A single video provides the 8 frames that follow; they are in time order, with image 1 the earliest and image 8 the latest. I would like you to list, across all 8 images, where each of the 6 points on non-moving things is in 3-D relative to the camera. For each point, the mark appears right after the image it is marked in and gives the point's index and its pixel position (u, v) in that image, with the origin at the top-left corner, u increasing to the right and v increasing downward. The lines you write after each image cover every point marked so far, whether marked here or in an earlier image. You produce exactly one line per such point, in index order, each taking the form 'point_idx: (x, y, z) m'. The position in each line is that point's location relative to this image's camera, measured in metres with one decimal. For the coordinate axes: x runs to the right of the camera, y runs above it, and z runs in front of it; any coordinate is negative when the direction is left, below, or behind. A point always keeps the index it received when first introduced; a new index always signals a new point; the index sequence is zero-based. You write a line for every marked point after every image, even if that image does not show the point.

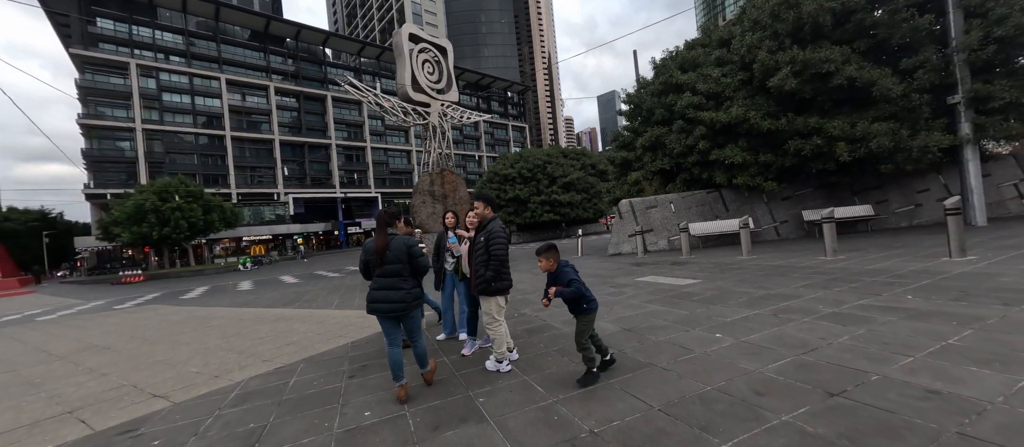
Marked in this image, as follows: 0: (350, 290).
0: (-5.2, -2.0, +11.0) m
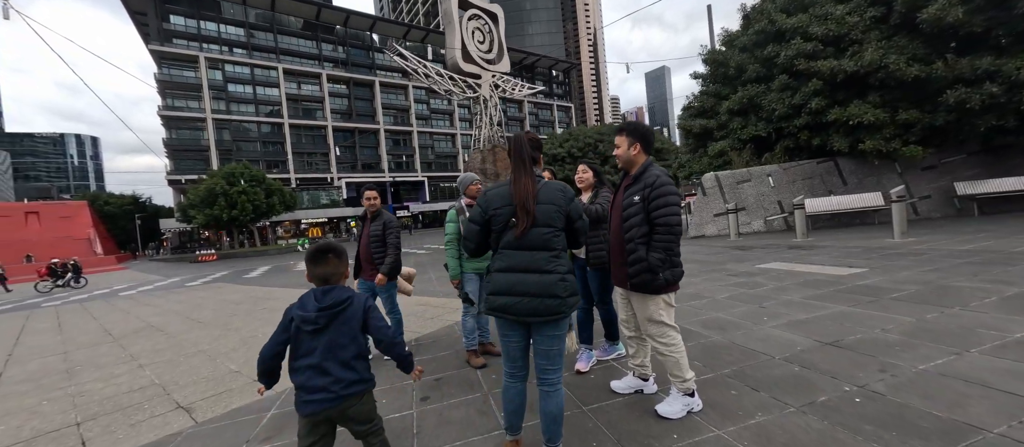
0: (-3.2, -1.3, +10.2) m
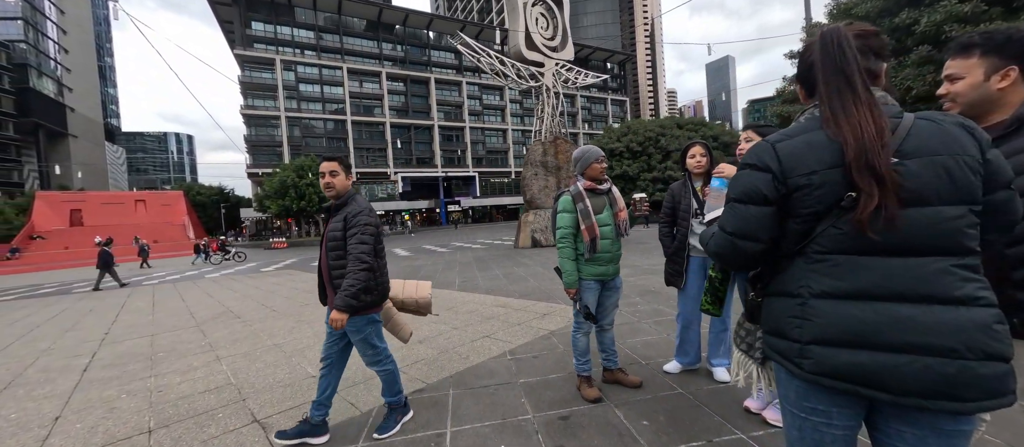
0: (-1.3, -1.1, +9.8) m
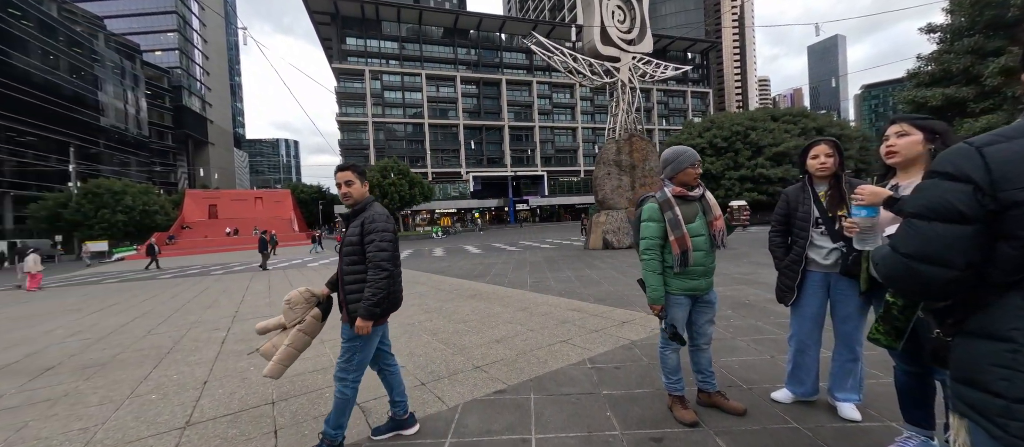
0: (+0.7, -1.1, +9.8) m
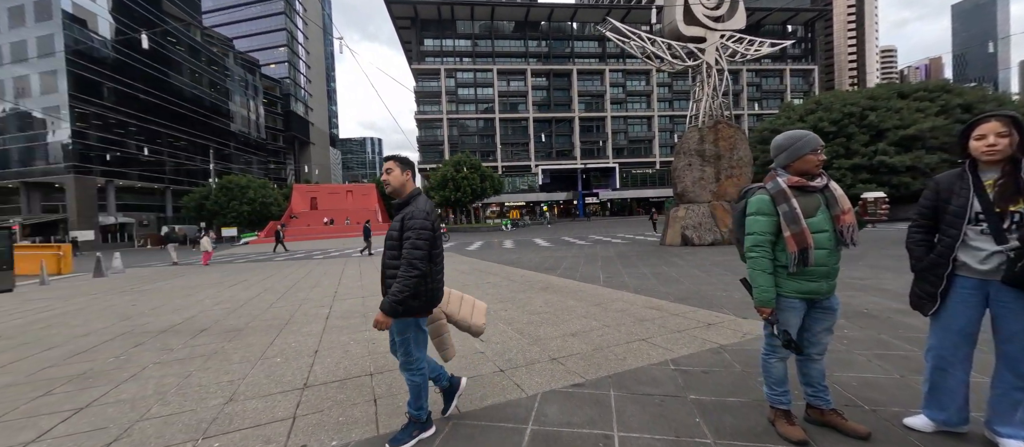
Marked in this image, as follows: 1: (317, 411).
0: (+2.6, -0.9, +9.5) m
1: (-1.8, -1.7, +3.1) m
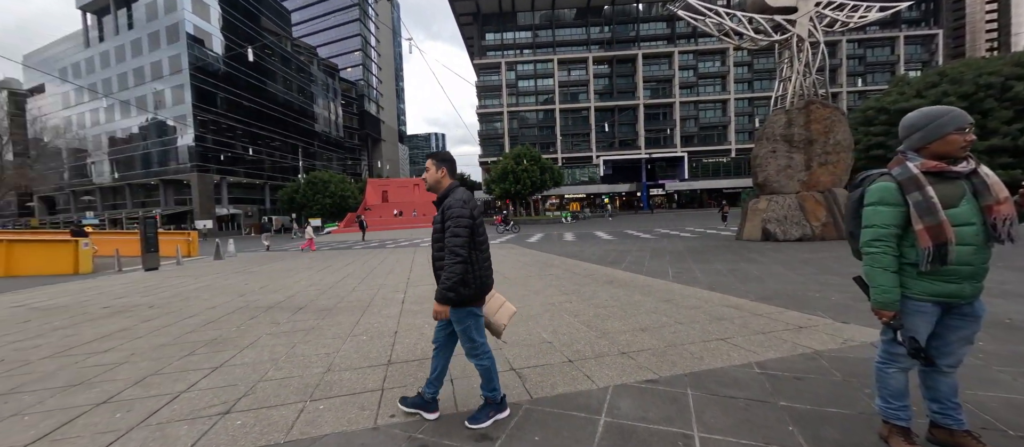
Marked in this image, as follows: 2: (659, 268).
0: (+4.2, -0.7, +9.0) m
1: (-1.1, -1.6, +3.3) m
2: (+2.9, -0.9, +6.8) m
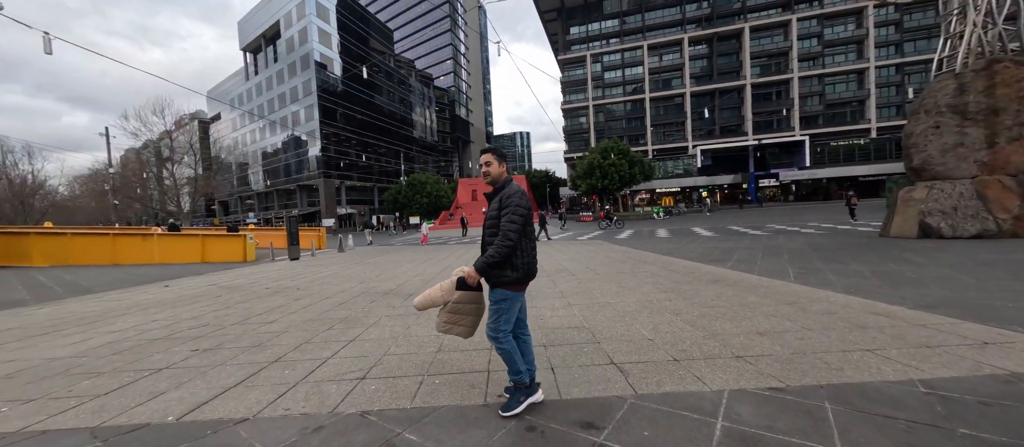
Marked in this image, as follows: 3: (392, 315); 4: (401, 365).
0: (+6.4, -0.6, +7.9) m
1: (-0.1, -1.5, +3.5) m
2: (+4.6, -0.8, +6.0) m
3: (-2.0, -1.5, +5.5) m
4: (-1.2, -1.6, +3.9) m
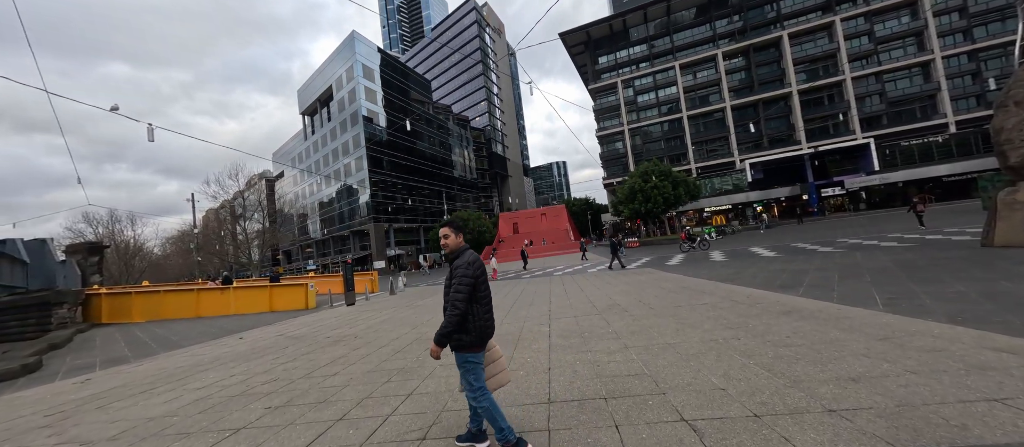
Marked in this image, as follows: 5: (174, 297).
0: (+7.4, -0.9, +7.1) m
1: (+0.6, -2.1, +3.4) m
2: (+5.5, -1.1, +5.4) m
3: (-1.1, -2.3, +5.6) m
4: (-0.6, -2.3, +3.8) m
5: (-13.2, -2.9, +13.1) m
